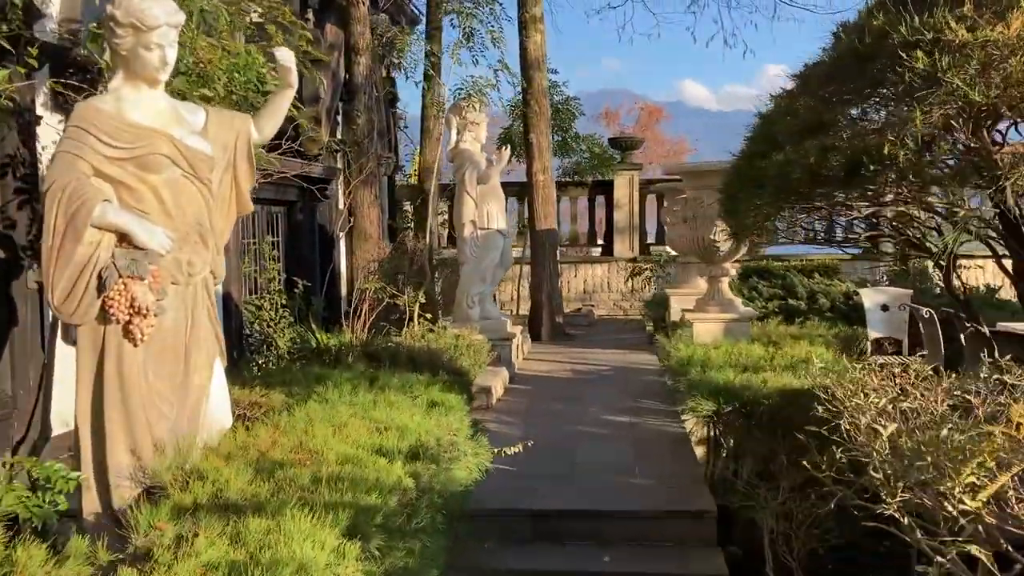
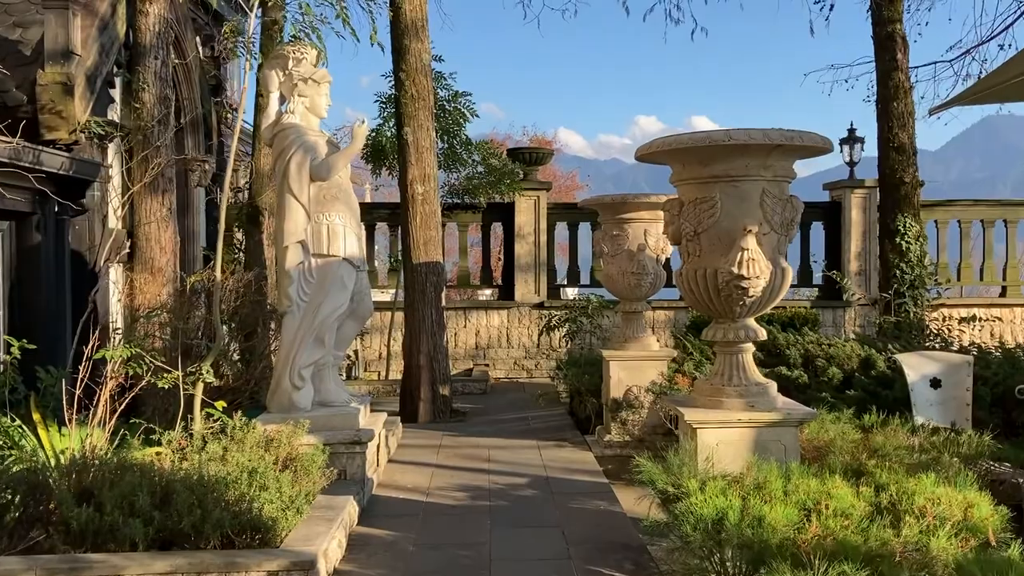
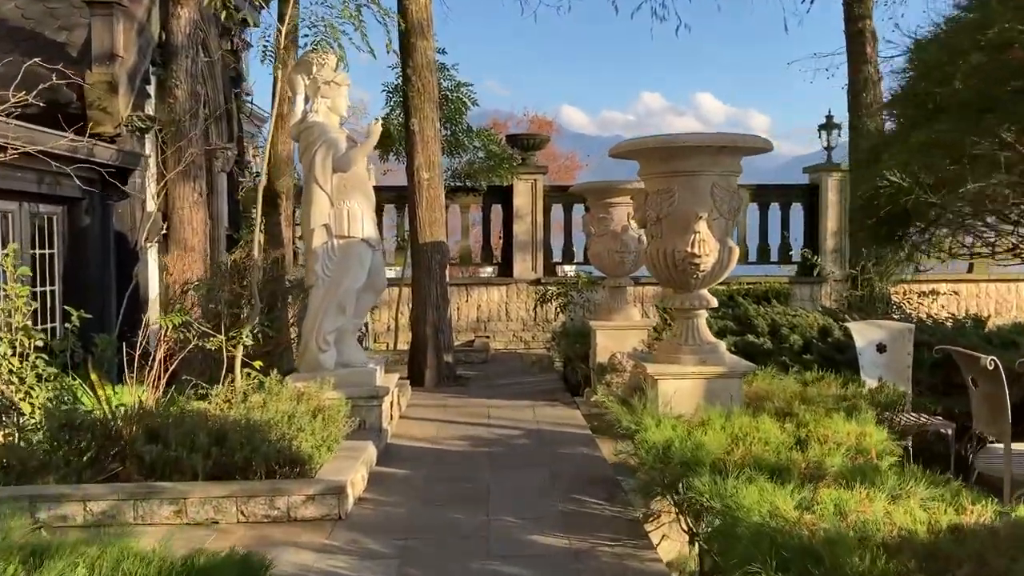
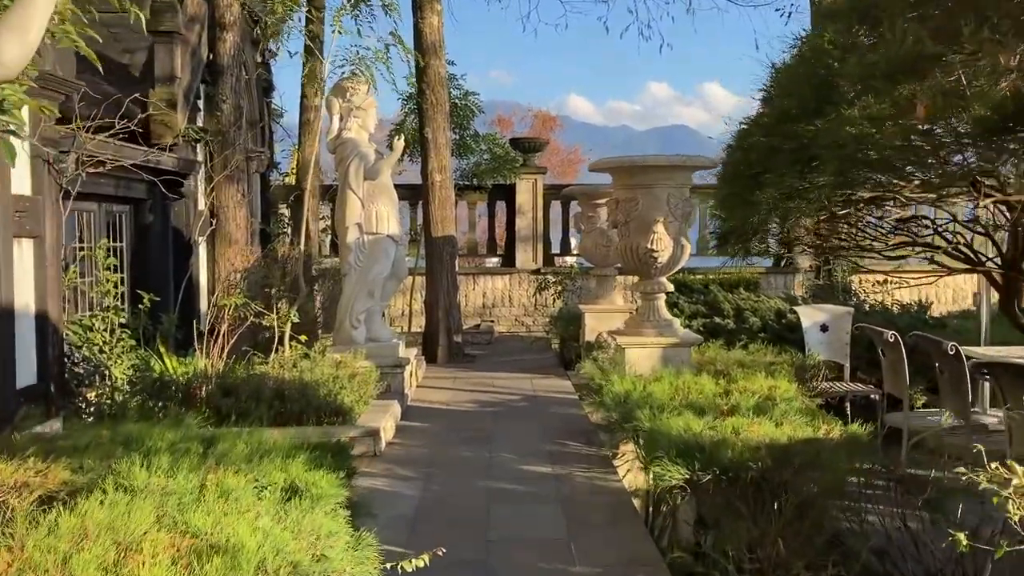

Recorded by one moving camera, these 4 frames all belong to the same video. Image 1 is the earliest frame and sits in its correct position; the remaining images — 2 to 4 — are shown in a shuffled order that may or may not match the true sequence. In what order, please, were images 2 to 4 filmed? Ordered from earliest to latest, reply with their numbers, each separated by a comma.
4, 3, 2
